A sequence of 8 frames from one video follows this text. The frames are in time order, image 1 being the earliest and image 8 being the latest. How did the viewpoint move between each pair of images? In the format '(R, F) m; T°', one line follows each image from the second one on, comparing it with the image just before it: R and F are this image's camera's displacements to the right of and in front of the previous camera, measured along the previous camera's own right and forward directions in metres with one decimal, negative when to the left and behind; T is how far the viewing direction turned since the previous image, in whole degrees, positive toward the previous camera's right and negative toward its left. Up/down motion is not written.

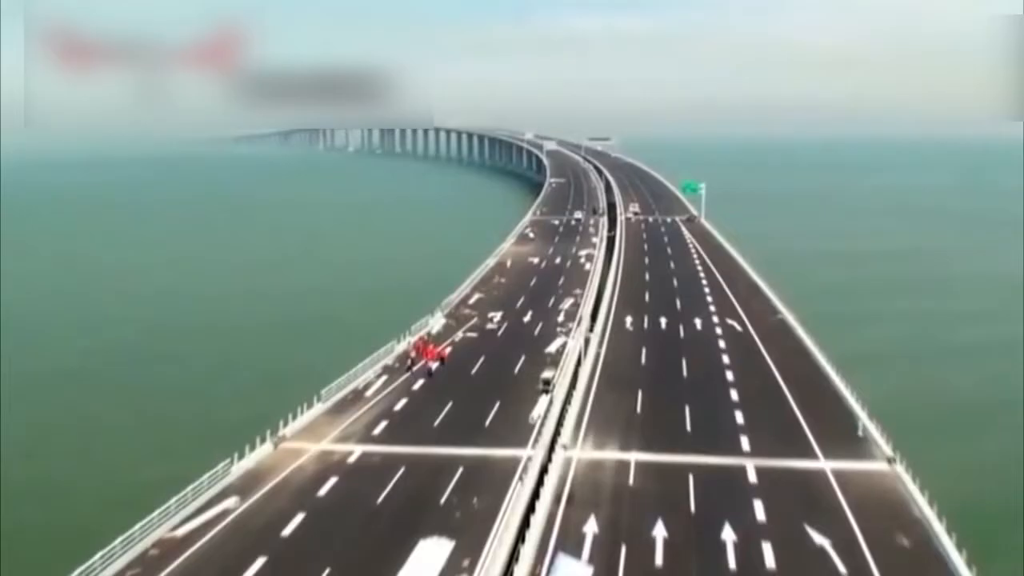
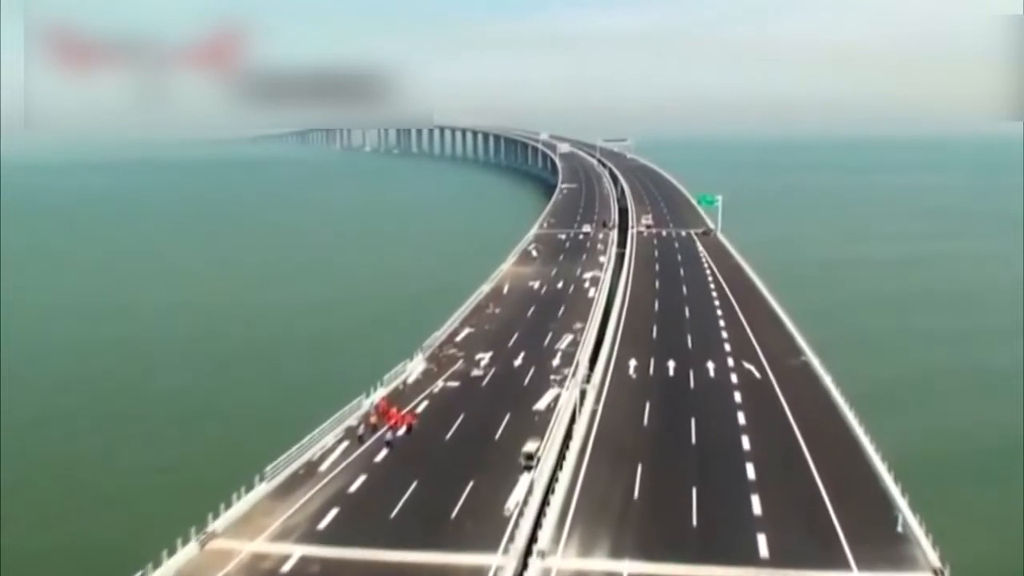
(+1.3, +4.8) m; -1°
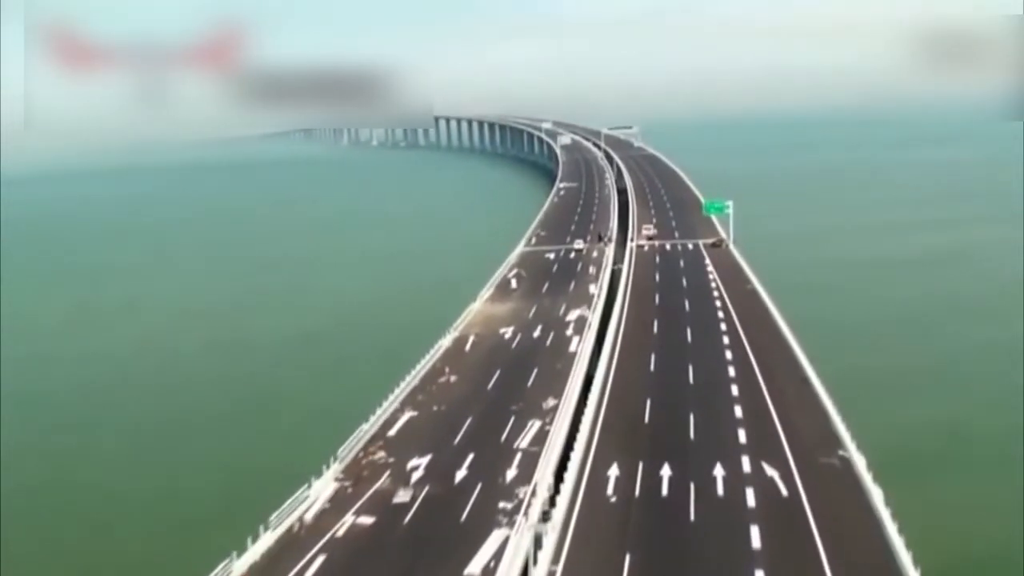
(+2.7, +10.1) m; -1°
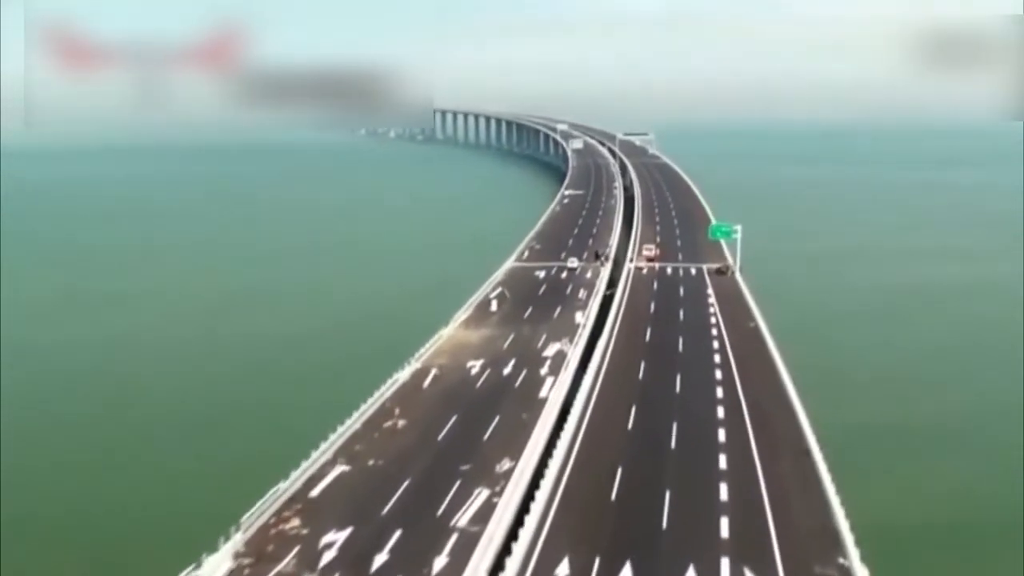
(+1.8, +5.2) m; -1°
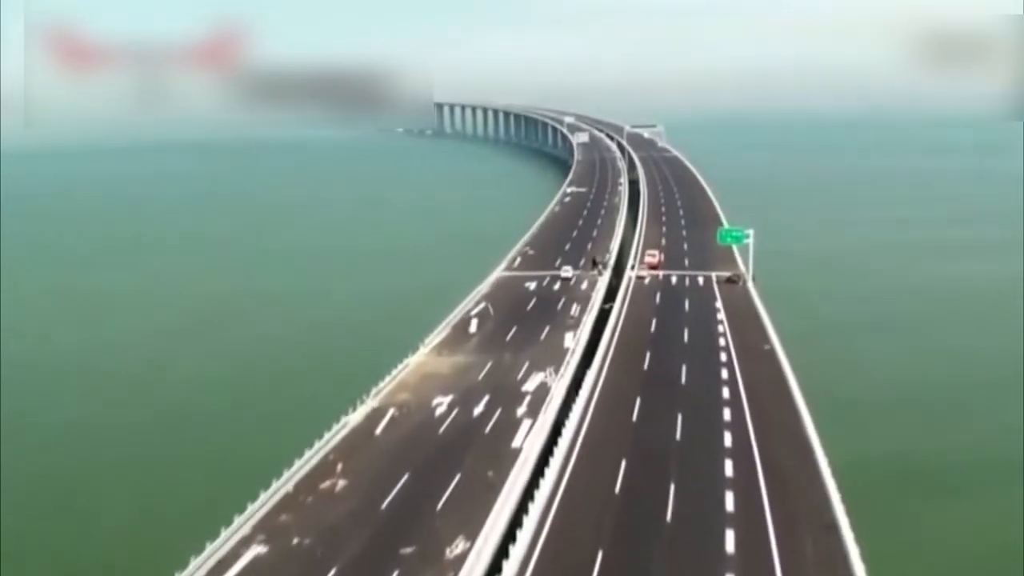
(+1.6, +6.1) m; -1°
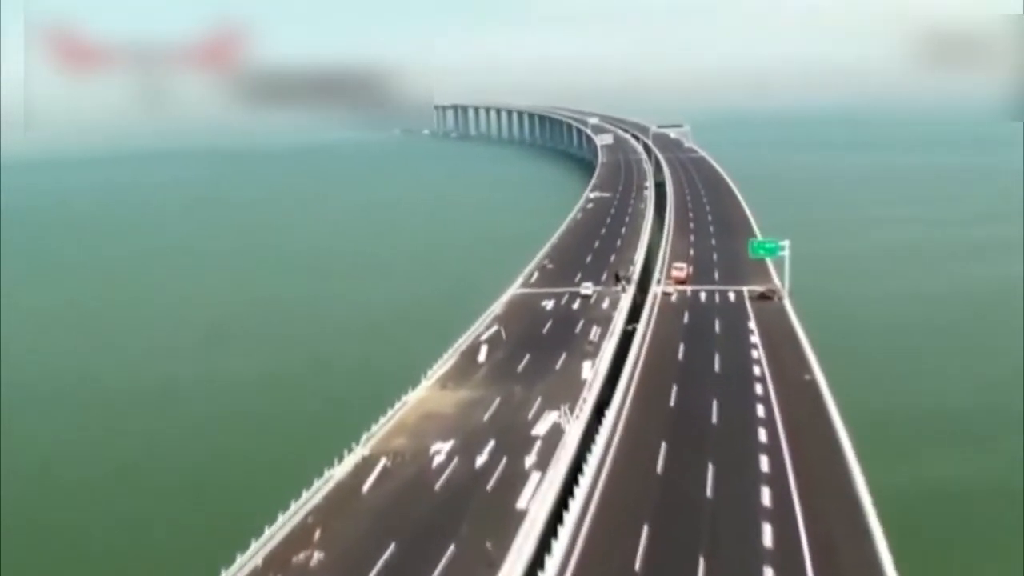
(+0.8, +4.1) m; -2°
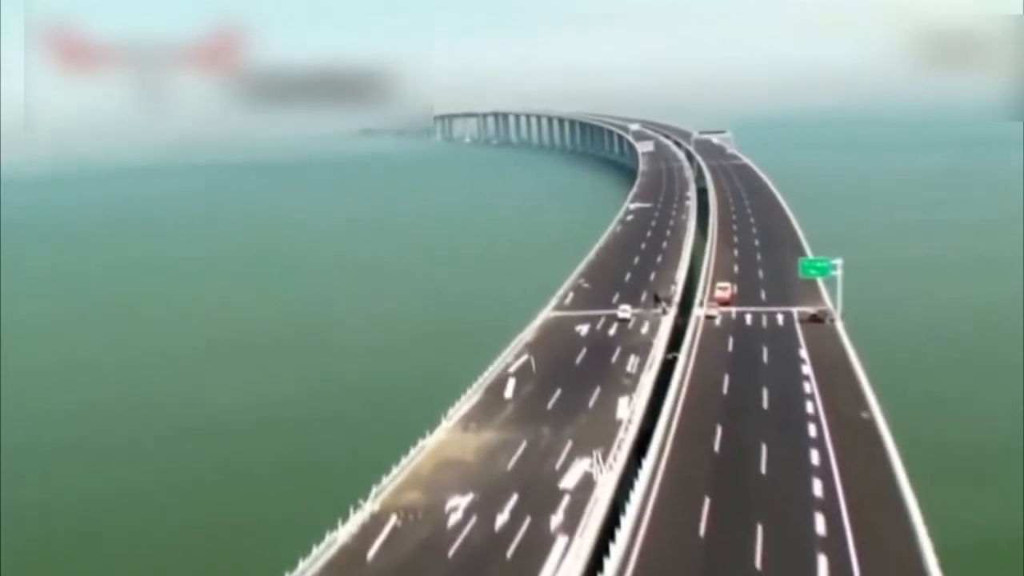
(+0.6, +3.1) m; -3°
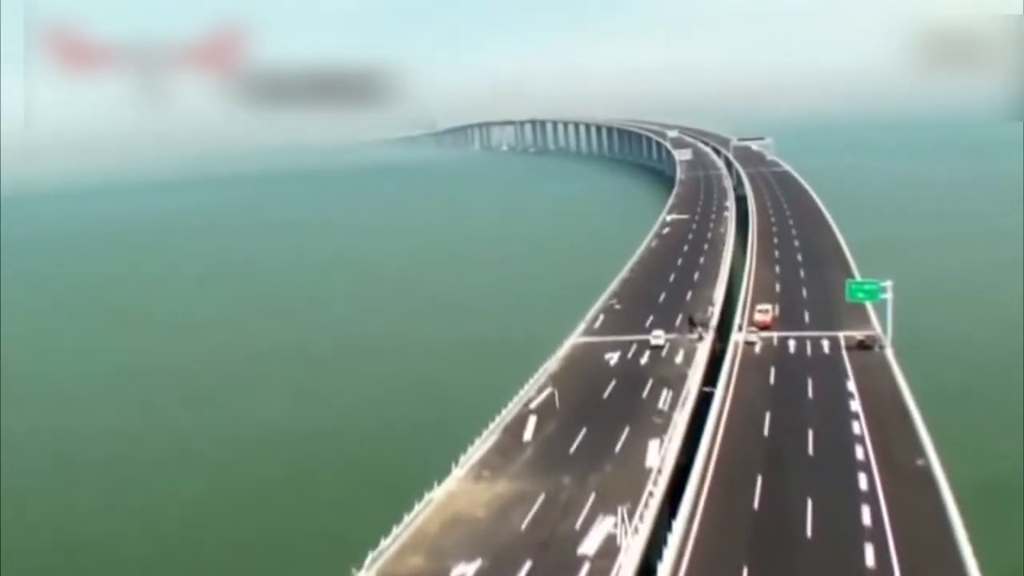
(+0.8, +3.1) m; -2°
